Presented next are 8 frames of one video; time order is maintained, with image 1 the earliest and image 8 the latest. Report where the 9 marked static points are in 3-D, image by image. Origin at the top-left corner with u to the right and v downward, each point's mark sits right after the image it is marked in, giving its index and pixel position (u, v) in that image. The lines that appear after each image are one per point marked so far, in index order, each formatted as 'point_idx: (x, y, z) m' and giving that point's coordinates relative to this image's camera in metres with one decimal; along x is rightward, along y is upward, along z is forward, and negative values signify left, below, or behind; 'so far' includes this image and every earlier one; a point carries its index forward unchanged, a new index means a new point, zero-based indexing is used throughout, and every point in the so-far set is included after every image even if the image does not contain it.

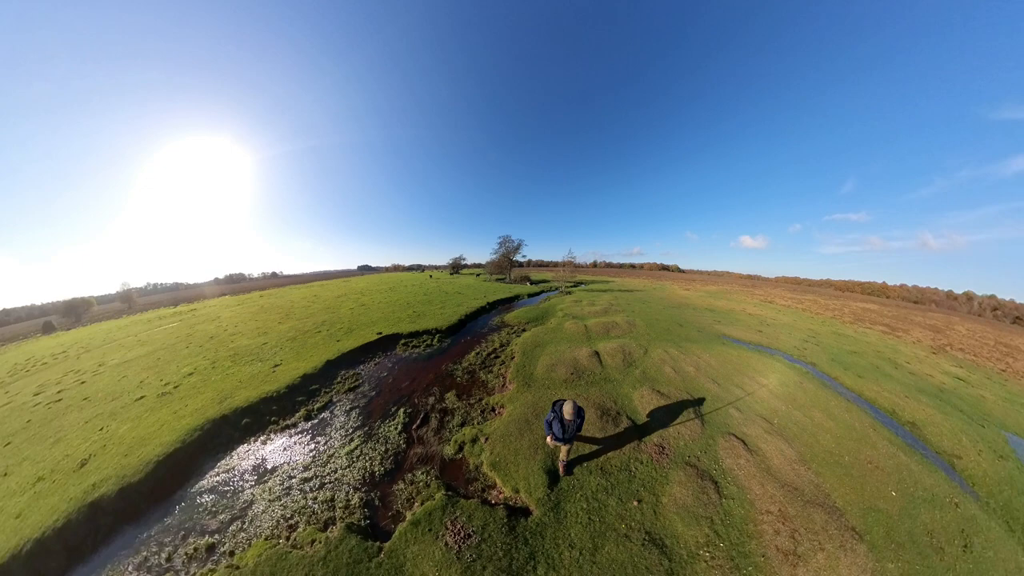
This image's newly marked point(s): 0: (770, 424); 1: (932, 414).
0: (+13.2, -6.9, +15.9) m
1: (+27.0, -8.2, +19.5) m
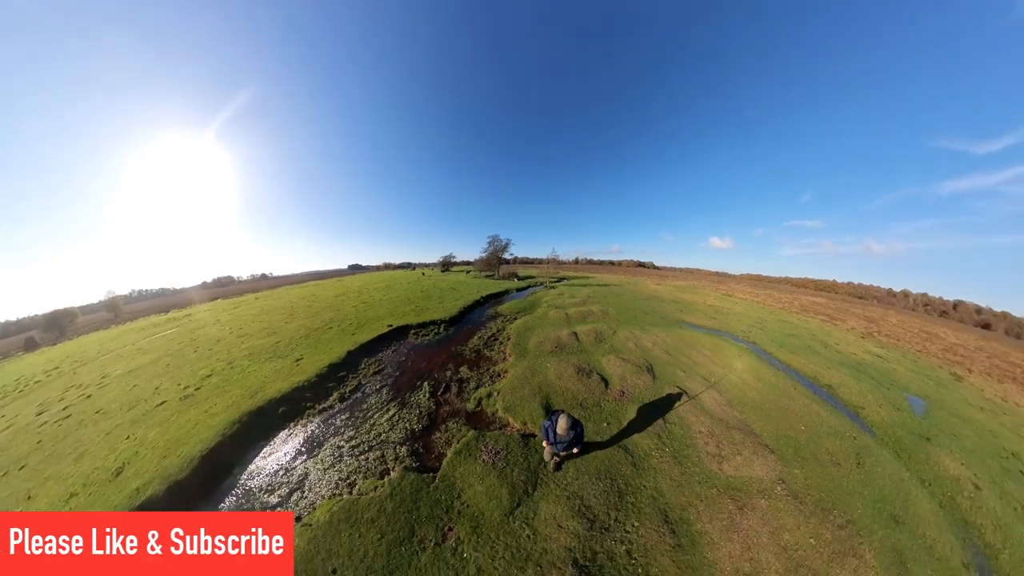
0: (+13.0, -5.9, +19.2) m
1: (+26.5, -7.2, +23.7) m
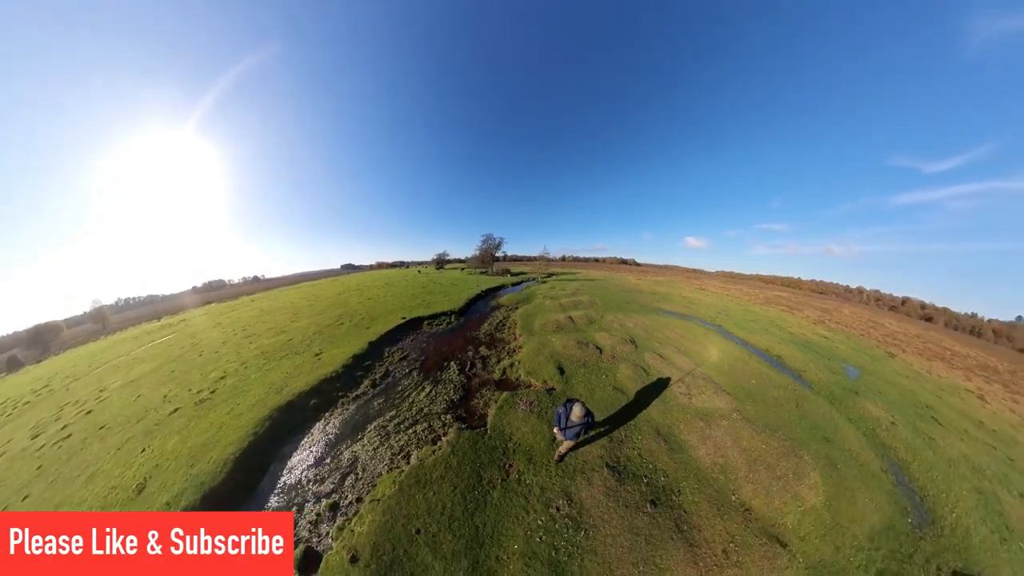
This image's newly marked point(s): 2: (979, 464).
0: (+13.2, -4.8, +22.8) m
1: (+26.5, -5.9, +28.0) m
2: (+27.8, -10.7, +17.8) m
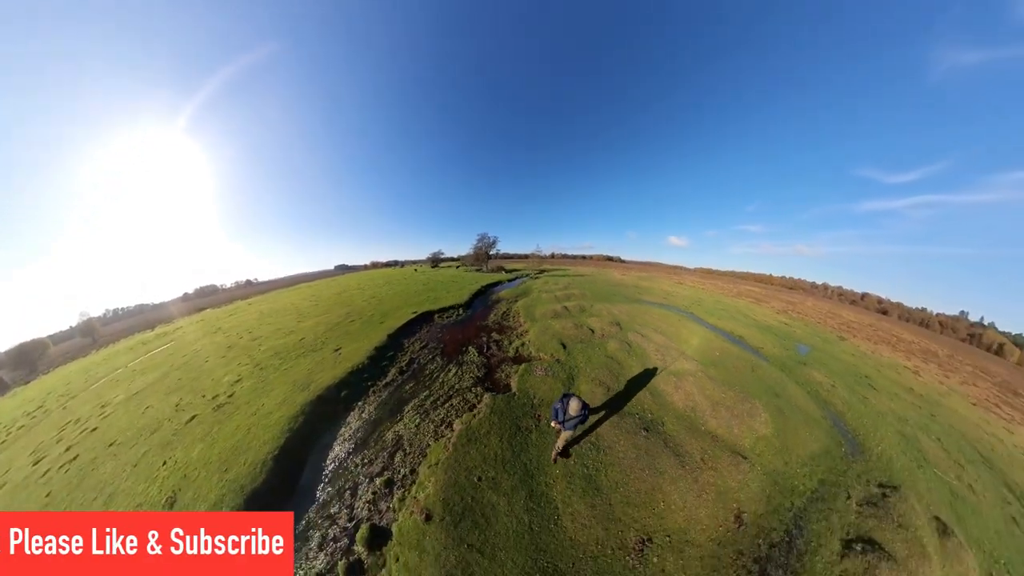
0: (+13.4, -3.8, +26.1) m
1: (+26.4, -4.8, +32.0) m
2: (+28.3, -9.4, +21.8) m
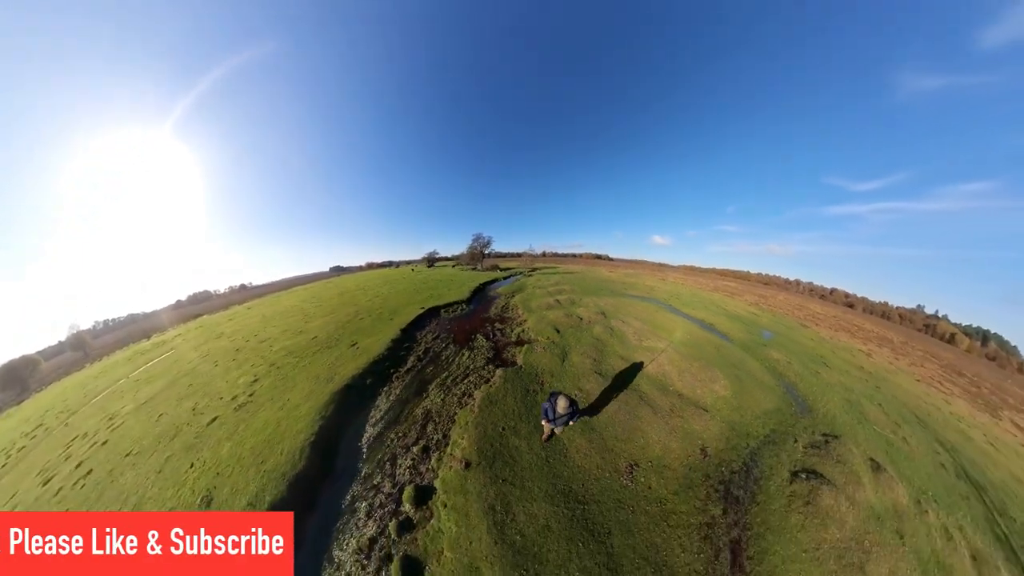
0: (+13.4, -3.0, +29.1) m
1: (+26.2, -3.9, +35.6) m
2: (+28.6, -8.4, +25.5) m
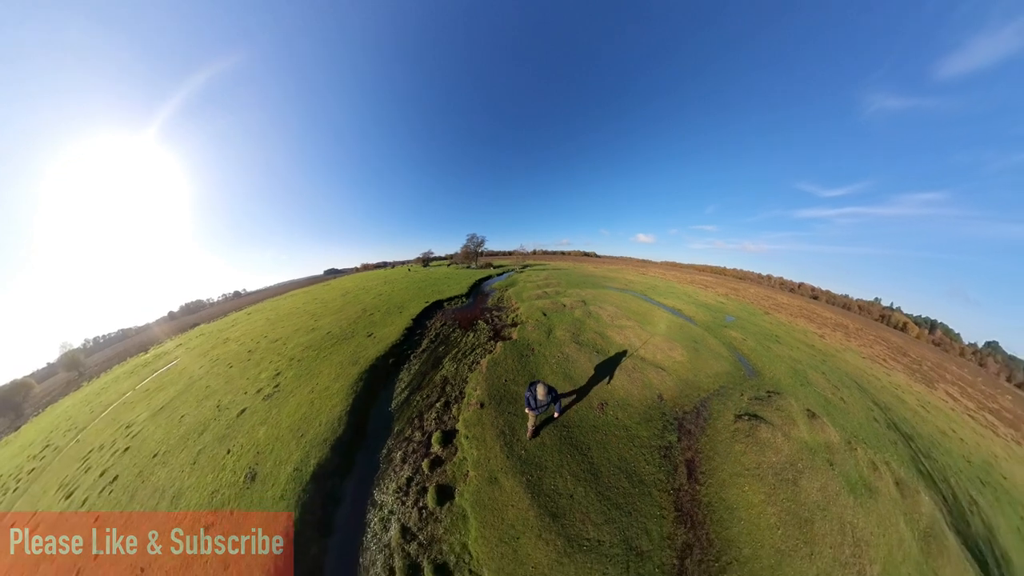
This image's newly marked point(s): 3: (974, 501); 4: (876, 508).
0: (+13.3, -1.9, +32.5) m
1: (+25.7, -2.6, +39.6) m
2: (+28.8, -7.0, +29.6) m
3: (+31.0, -14.3, +19.8) m
4: (+17.0, -10.6, +14.3) m
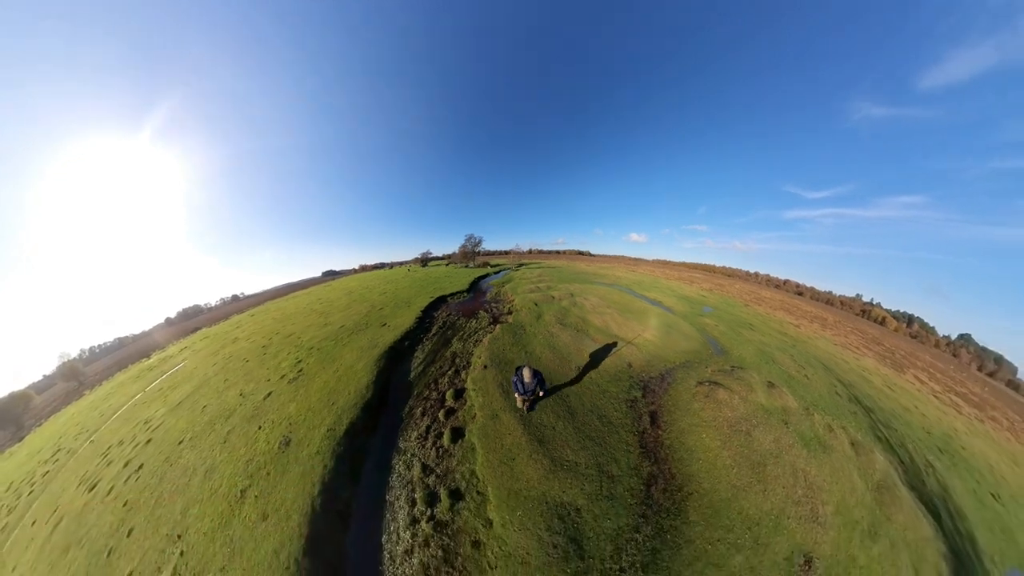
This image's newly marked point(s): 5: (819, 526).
0: (+13.3, -1.2, +34.7) m
1: (+25.5, -1.7, +42.1) m
2: (+28.9, -5.9, +32.2) m
3: (+31.5, -13.2, +22.4) m
4: (+17.6, -9.6, +16.5) m
5: (+13.7, -10.5, +13.5) m
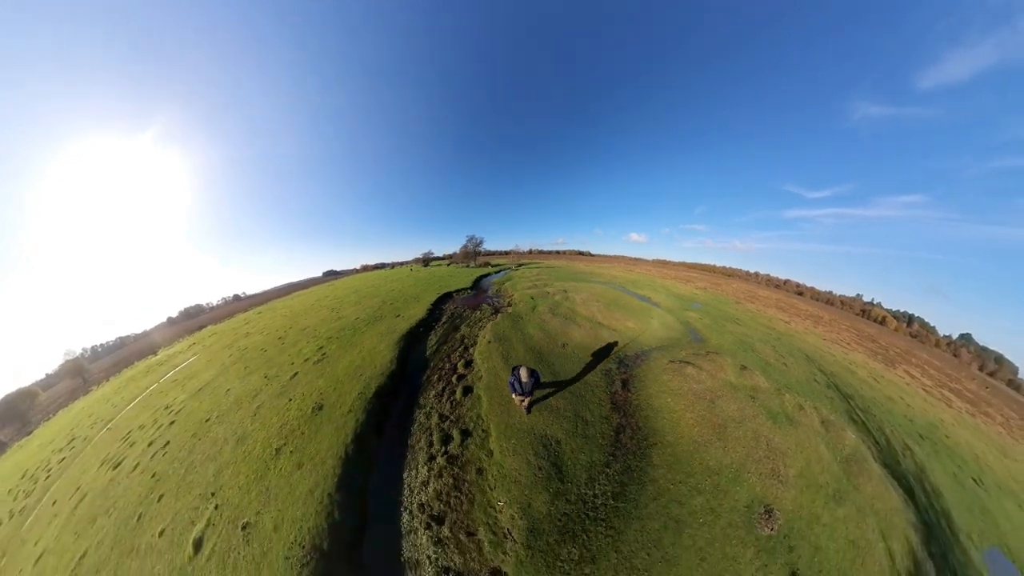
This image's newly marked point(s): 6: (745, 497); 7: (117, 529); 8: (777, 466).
0: (+13.2, -0.8, +36.2) m
1: (+25.5, -1.3, +43.7) m
2: (+28.8, -5.5, +33.7) m
3: (+31.4, -12.7, +23.9) m
4: (+17.5, -9.1, +18.1) m
5: (+13.6, -10.1, +15.0) m
6: (+11.3, -10.3, +14.3) m
7: (-22.1, -13.7, +16.8) m
8: (+14.3, -9.8, +15.7) m
